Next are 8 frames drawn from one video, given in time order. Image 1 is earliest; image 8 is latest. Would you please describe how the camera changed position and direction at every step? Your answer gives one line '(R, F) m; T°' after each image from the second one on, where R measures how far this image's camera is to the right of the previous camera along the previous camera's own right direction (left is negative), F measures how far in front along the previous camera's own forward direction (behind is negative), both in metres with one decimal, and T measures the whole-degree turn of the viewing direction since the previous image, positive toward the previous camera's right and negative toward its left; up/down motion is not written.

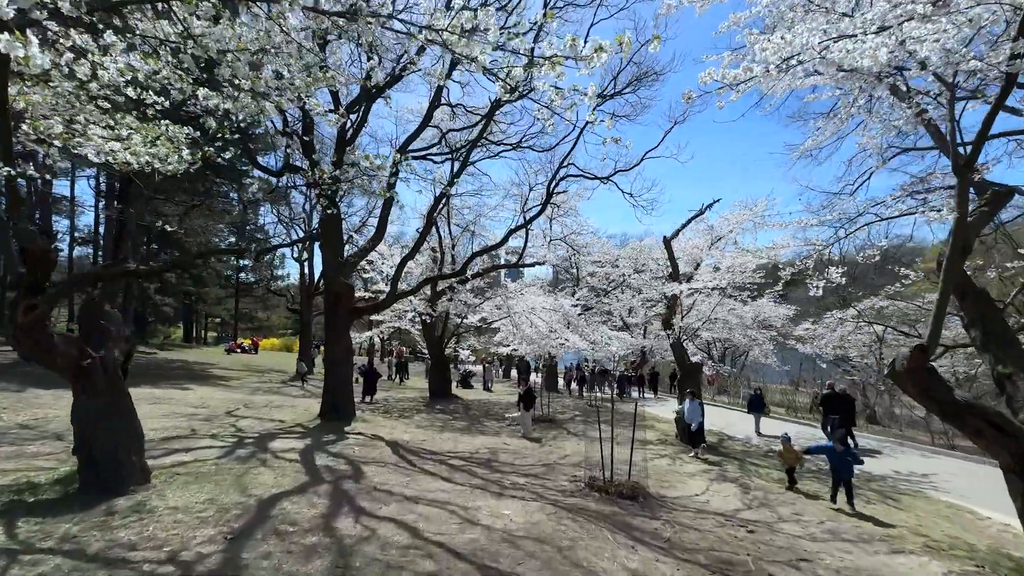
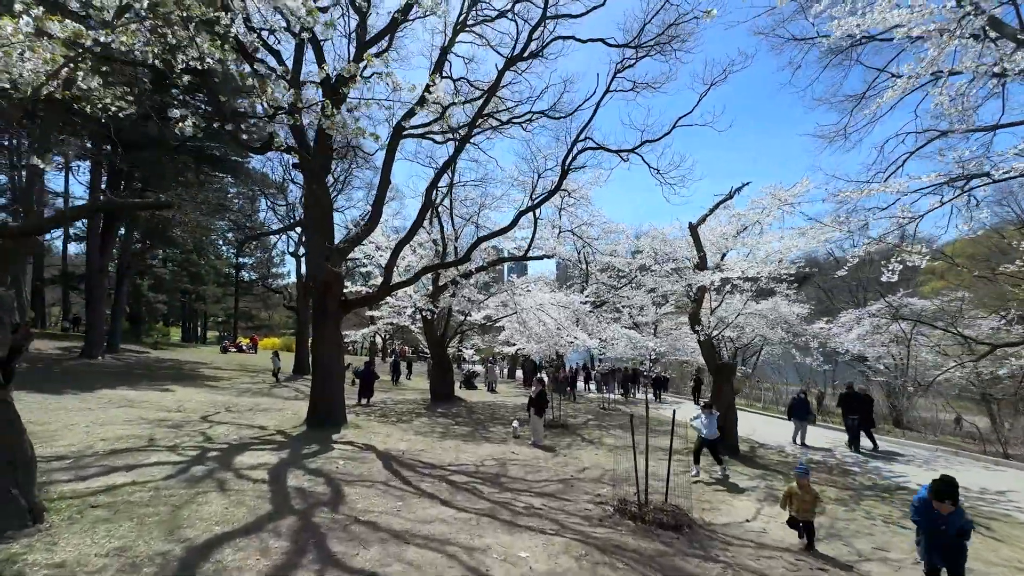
(-0.1, +1.3) m; 0°
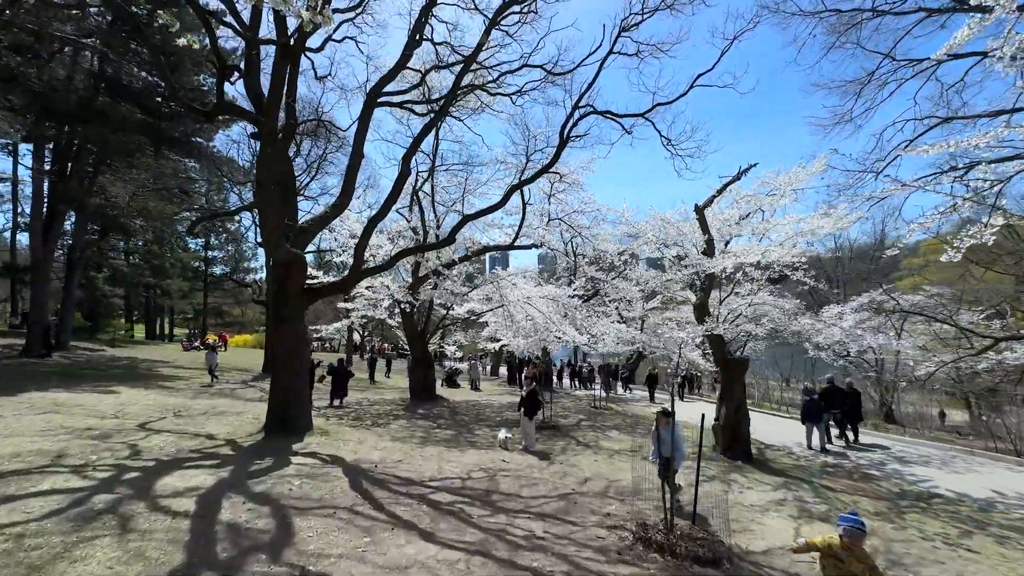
(-0.2, +1.2) m; +2°
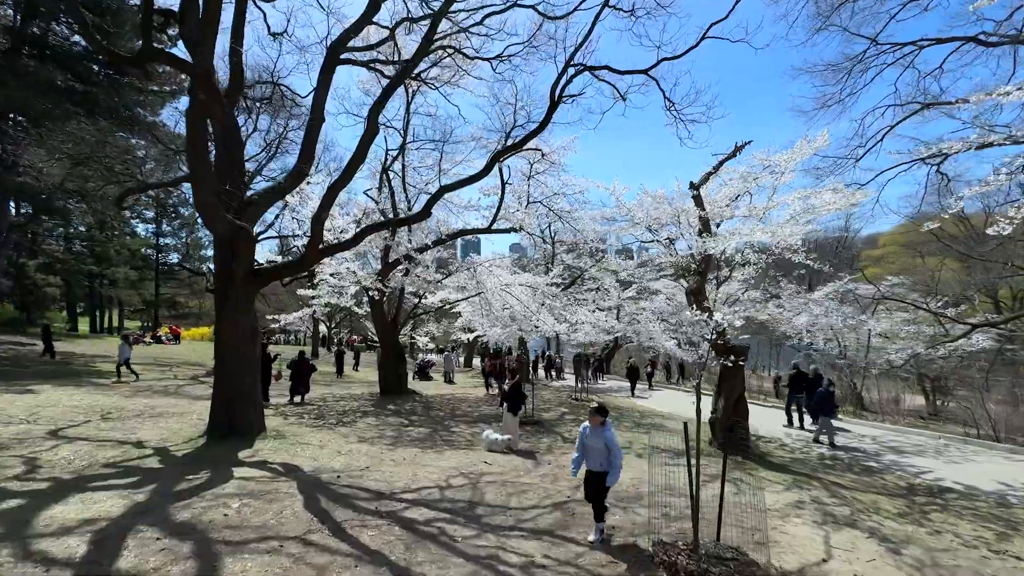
(-0.2, +1.0) m; +4°
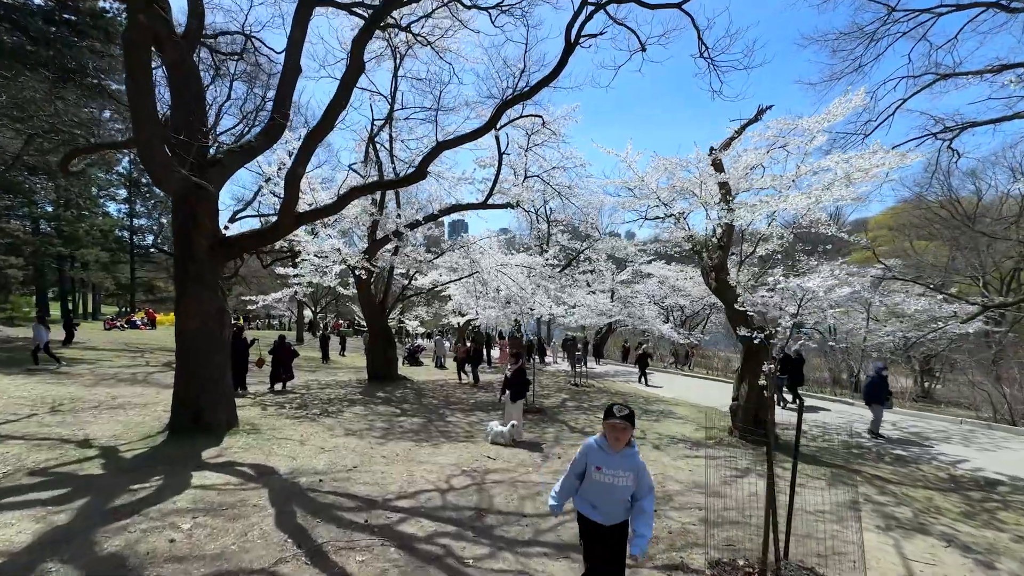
(-0.3, +0.9) m; +2°
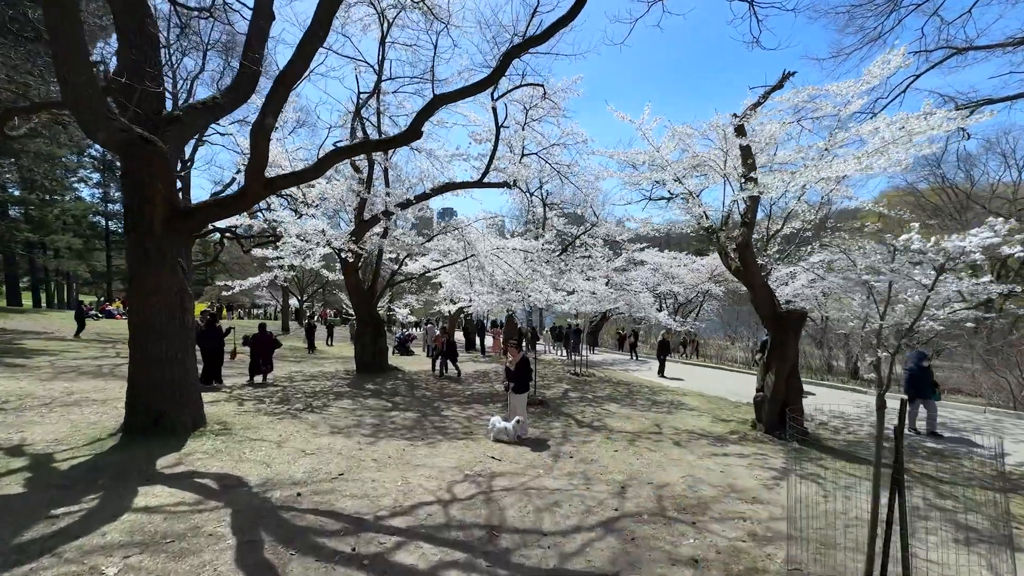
(-0.2, +0.9) m; +1°
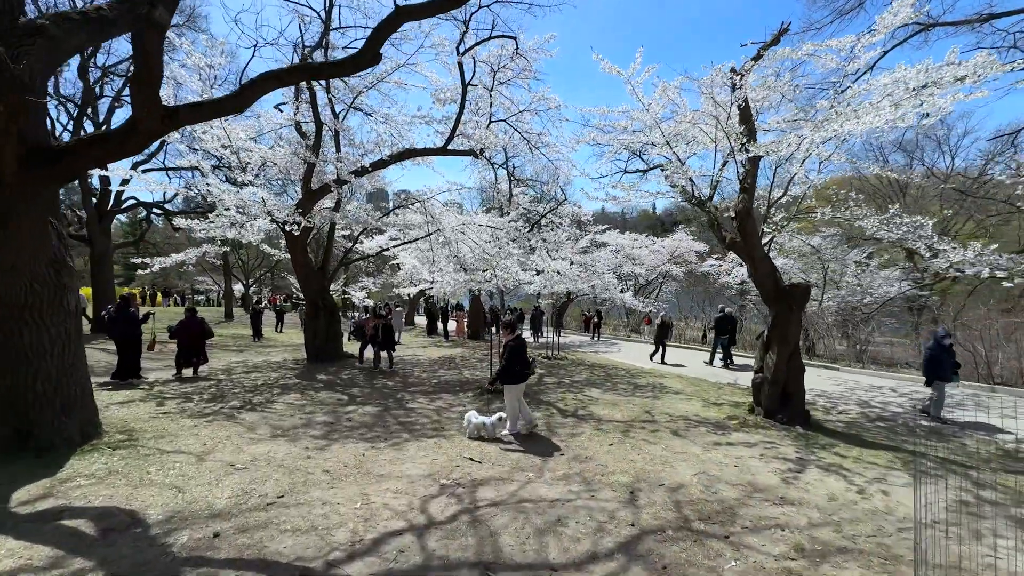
(-0.3, +1.1) m; +5°
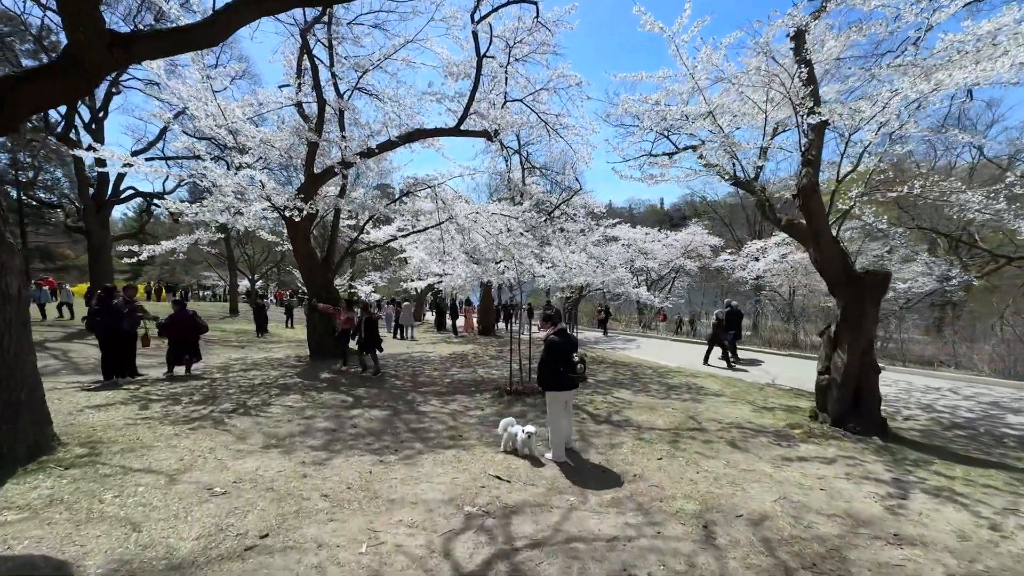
(-0.3, +0.9) m; -1°
